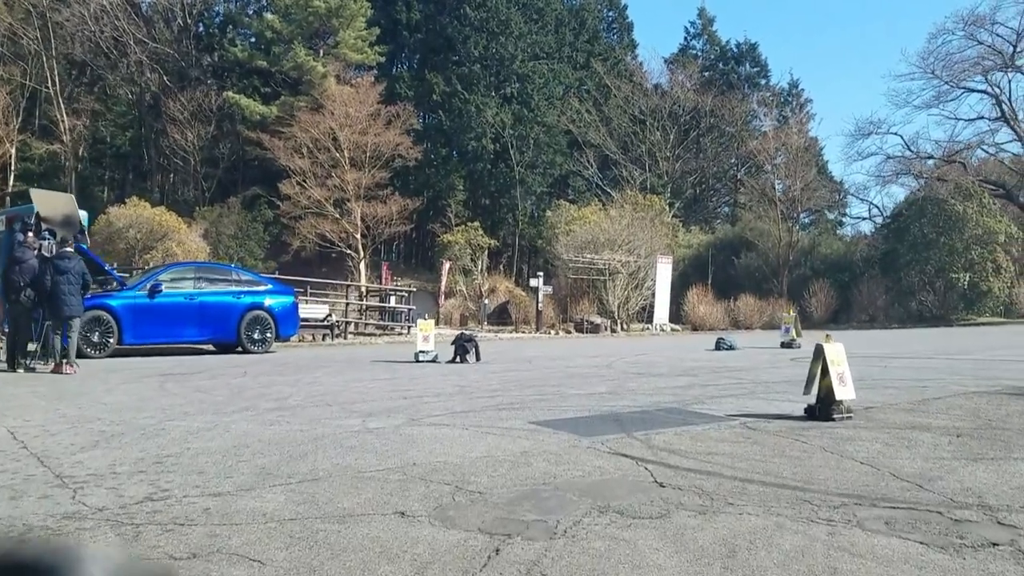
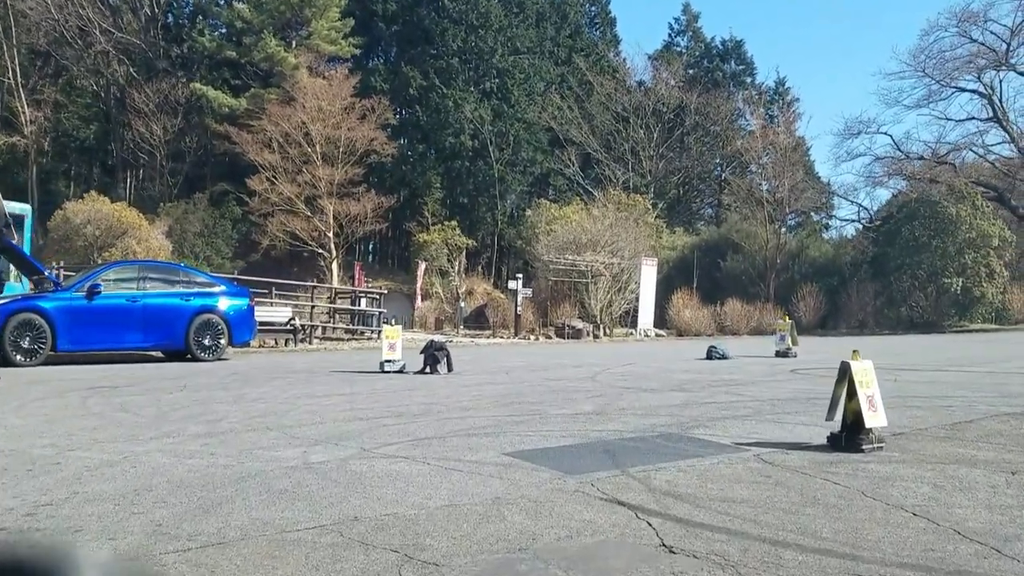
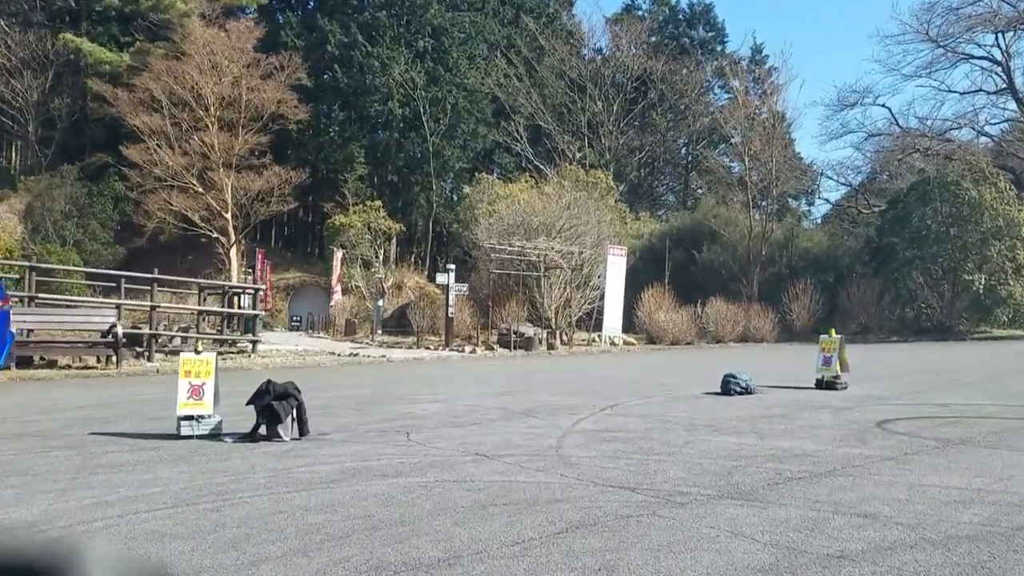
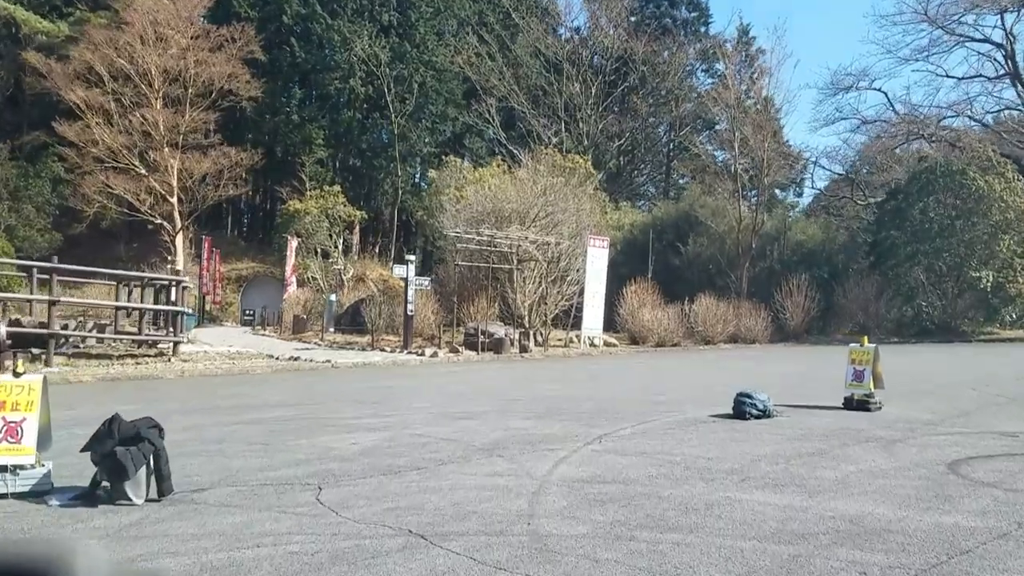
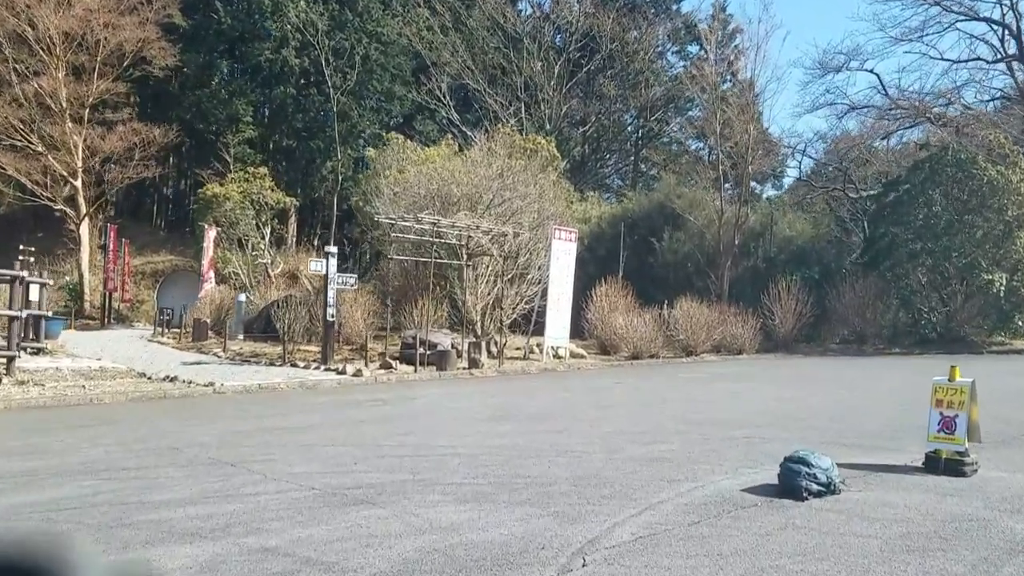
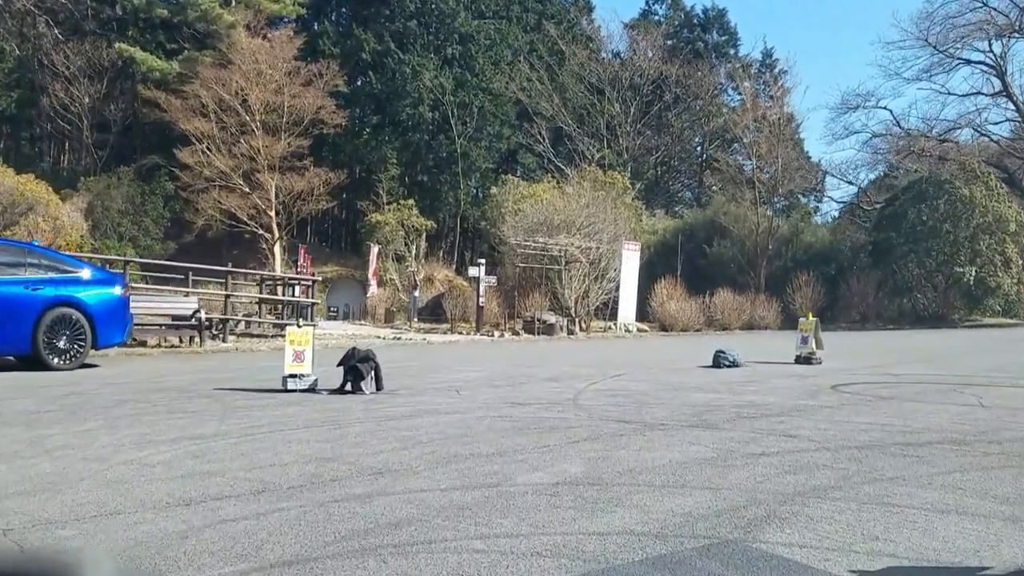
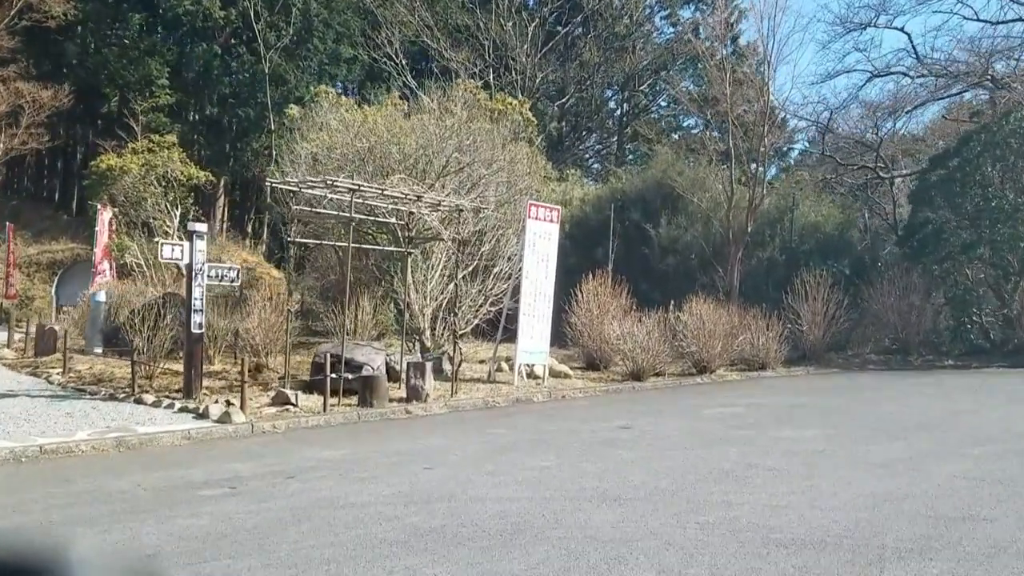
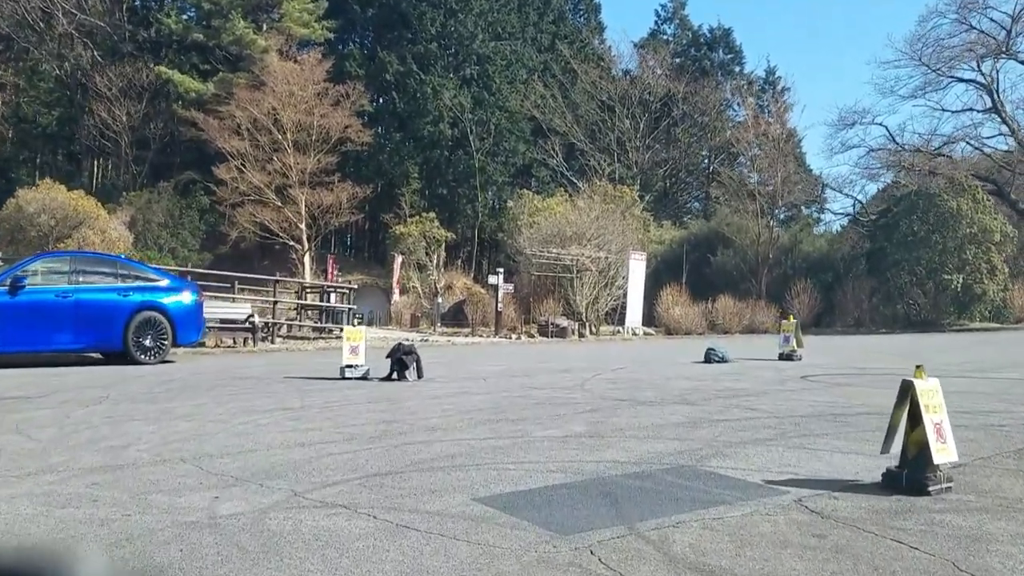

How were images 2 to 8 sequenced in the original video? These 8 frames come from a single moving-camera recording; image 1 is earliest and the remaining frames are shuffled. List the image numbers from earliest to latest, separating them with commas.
2, 8, 6, 3, 4, 5, 7
